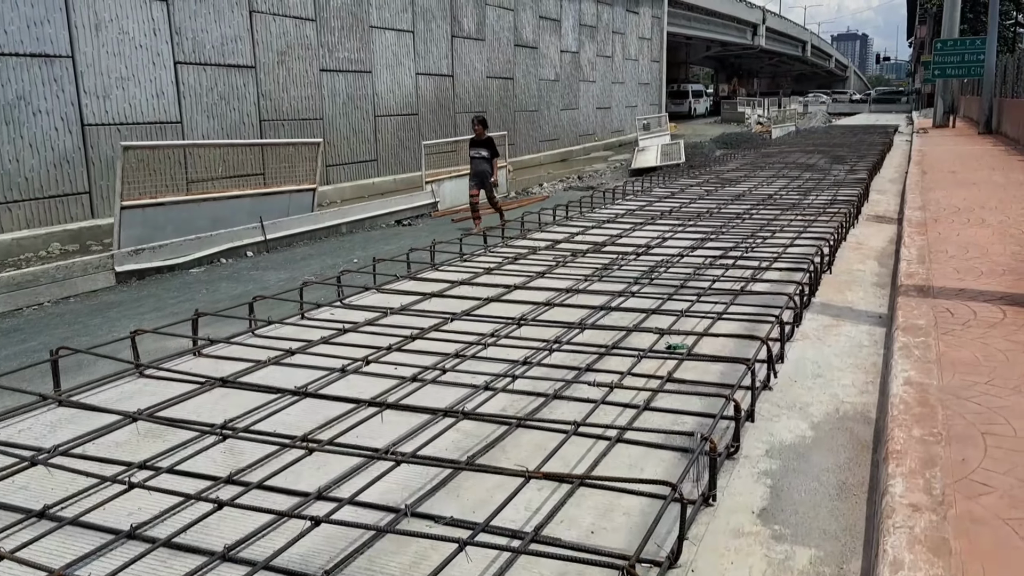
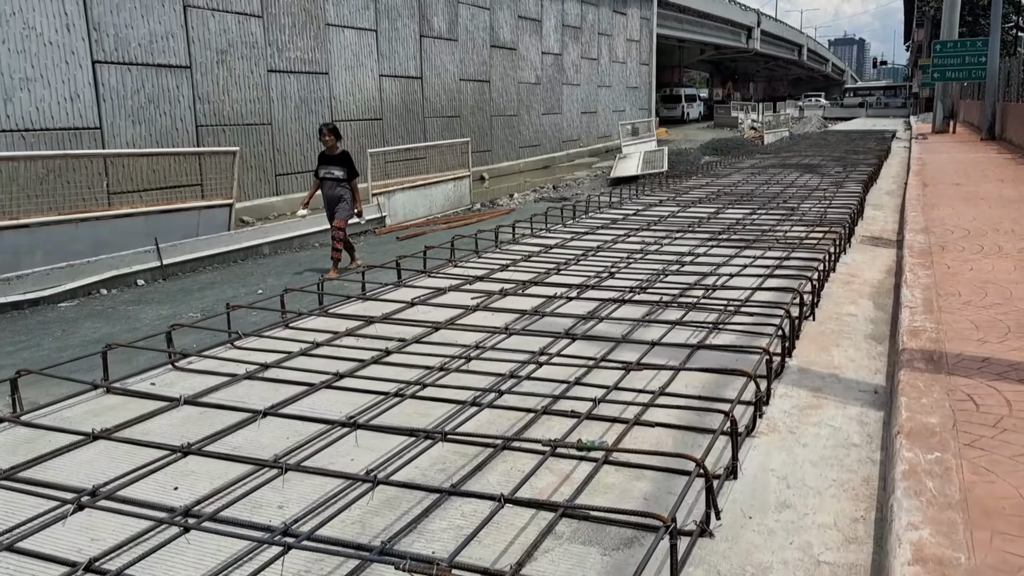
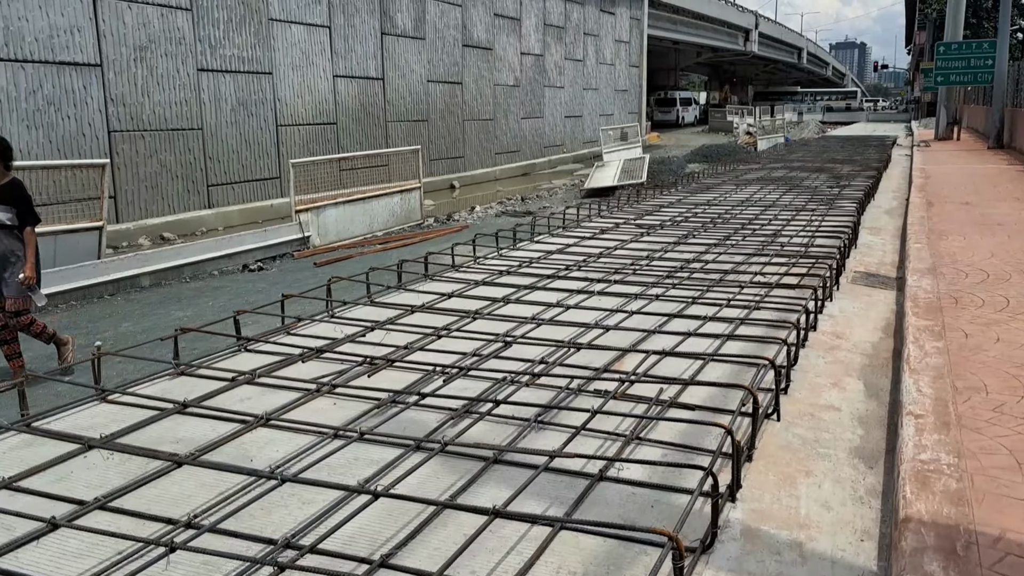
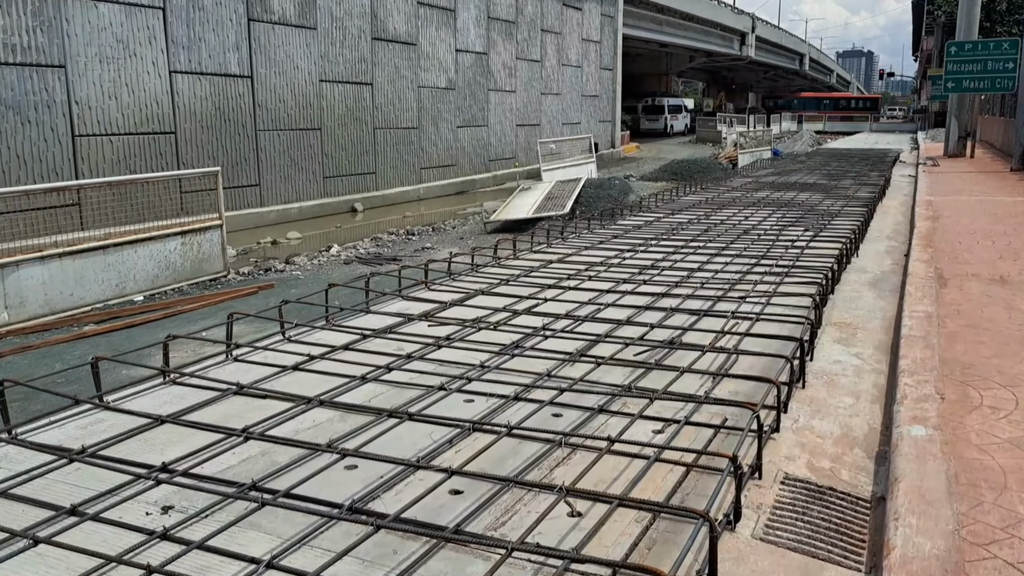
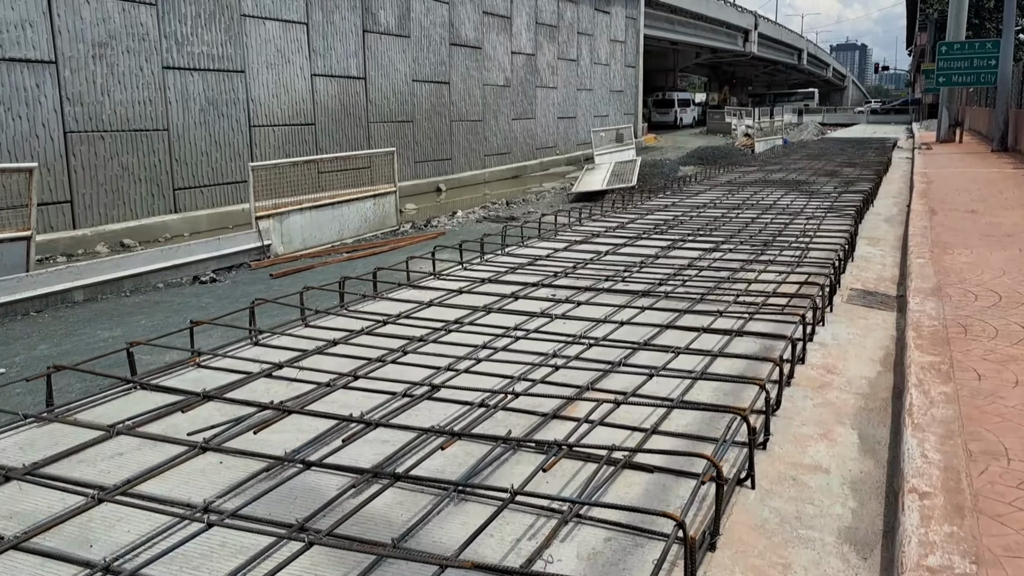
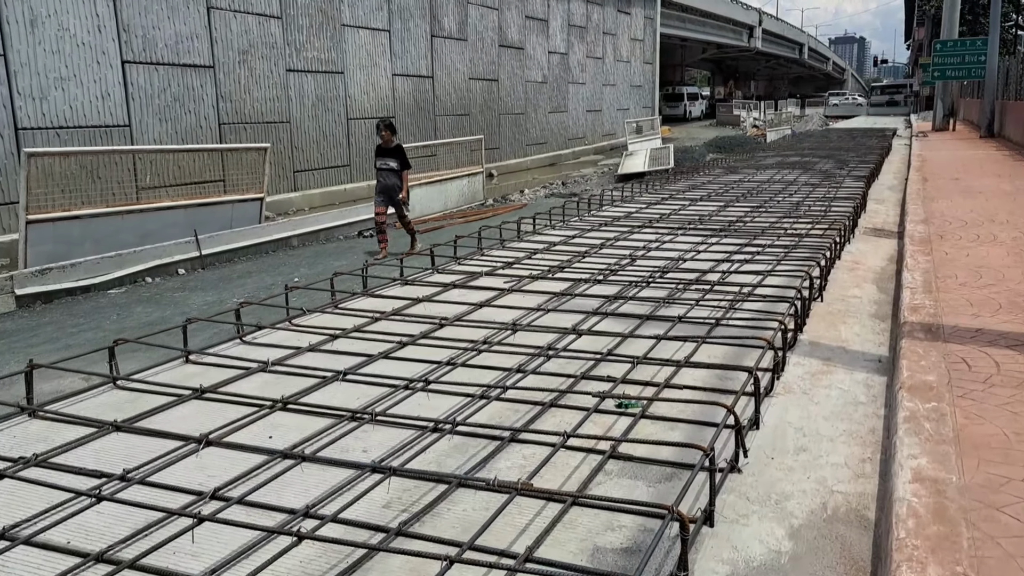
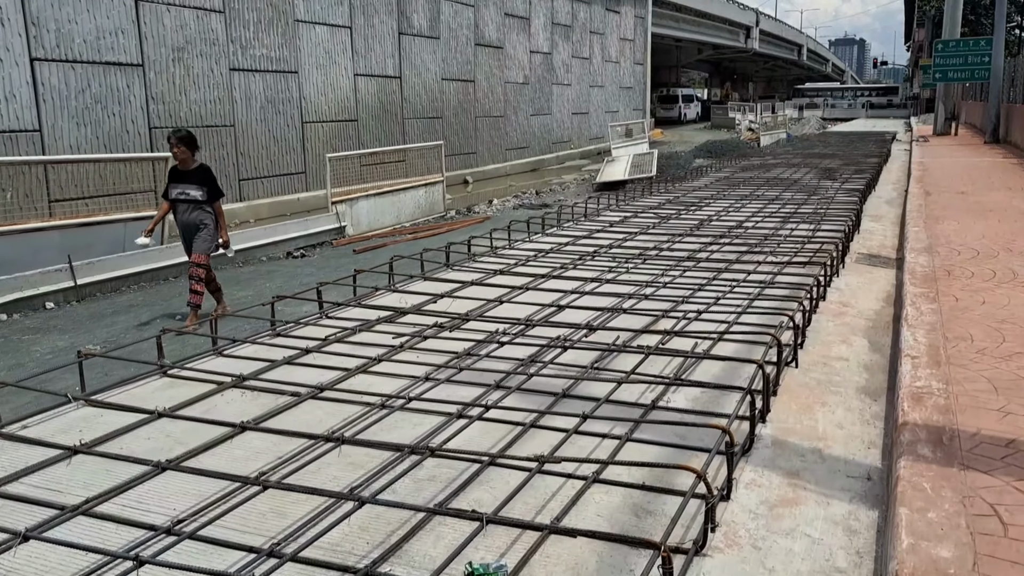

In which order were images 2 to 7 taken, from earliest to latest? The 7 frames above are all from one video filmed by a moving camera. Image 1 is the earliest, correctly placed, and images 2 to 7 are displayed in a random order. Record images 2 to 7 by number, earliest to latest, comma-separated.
6, 2, 7, 3, 5, 4
